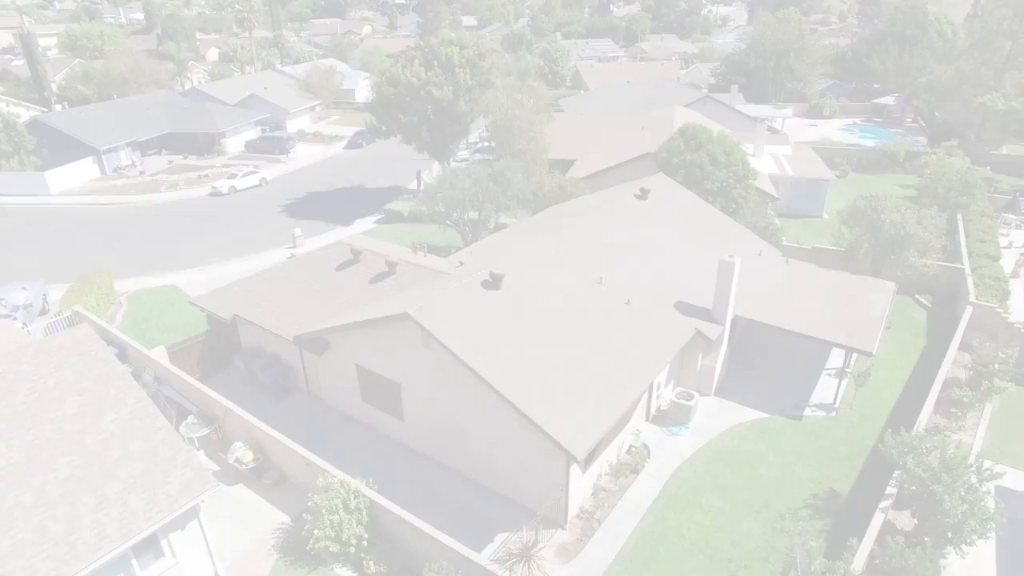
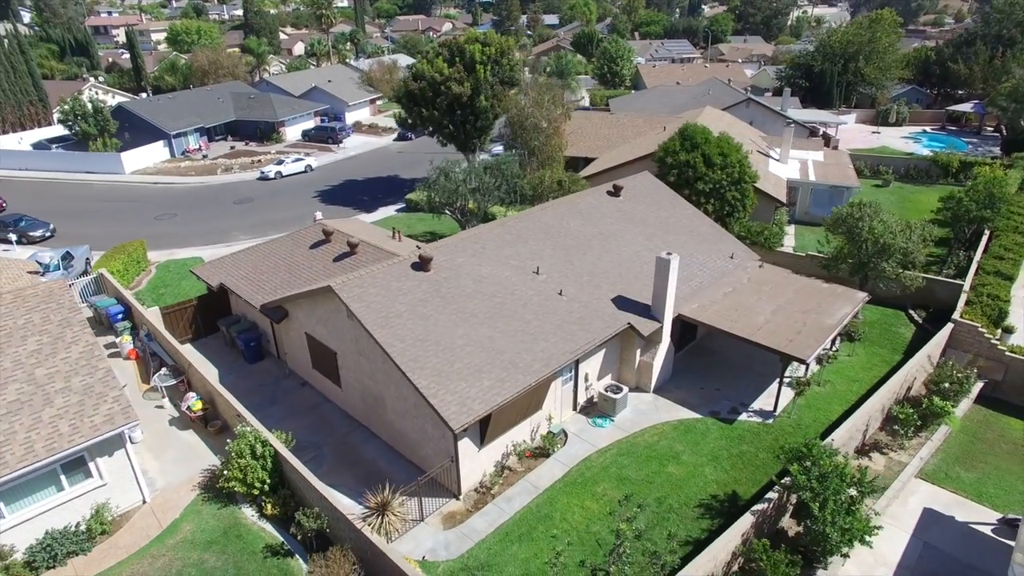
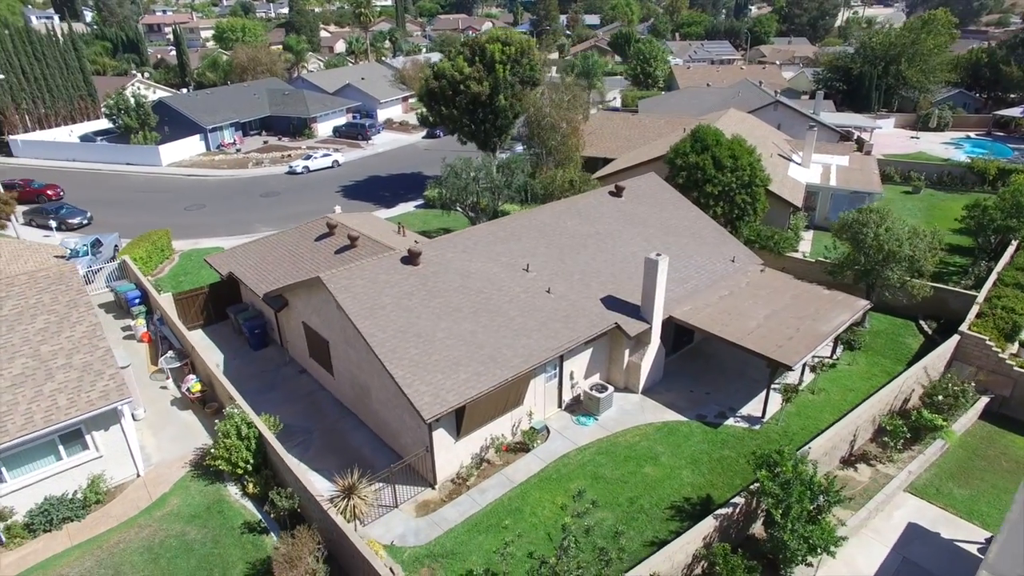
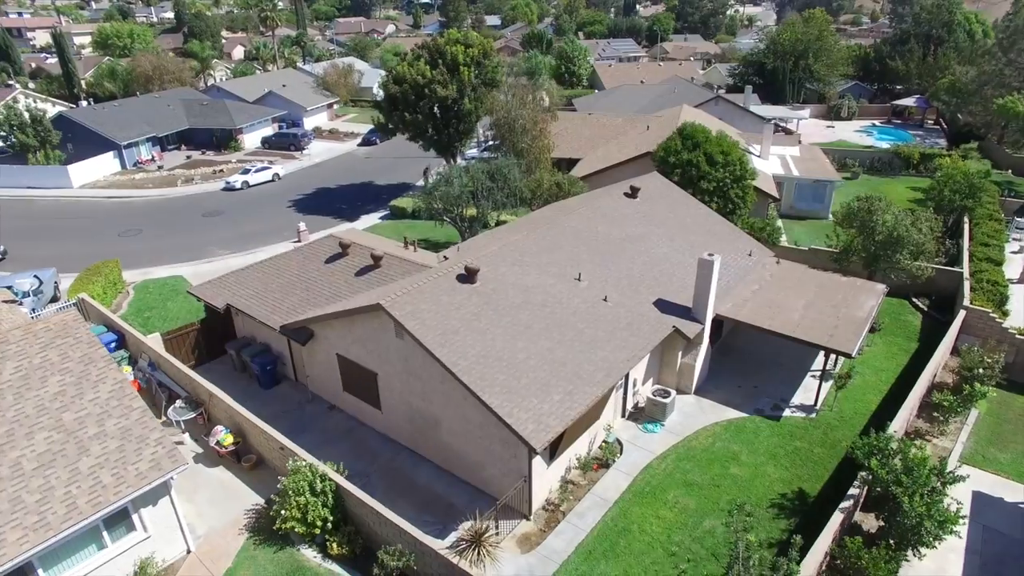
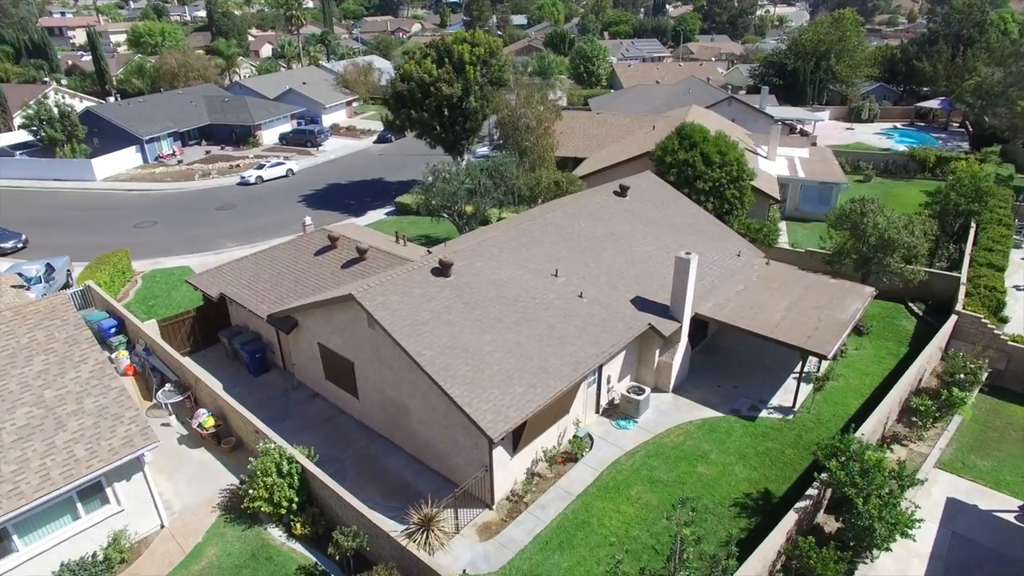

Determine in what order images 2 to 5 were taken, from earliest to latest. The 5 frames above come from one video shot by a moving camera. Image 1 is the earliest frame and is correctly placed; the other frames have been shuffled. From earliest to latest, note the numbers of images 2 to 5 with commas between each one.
4, 5, 2, 3
